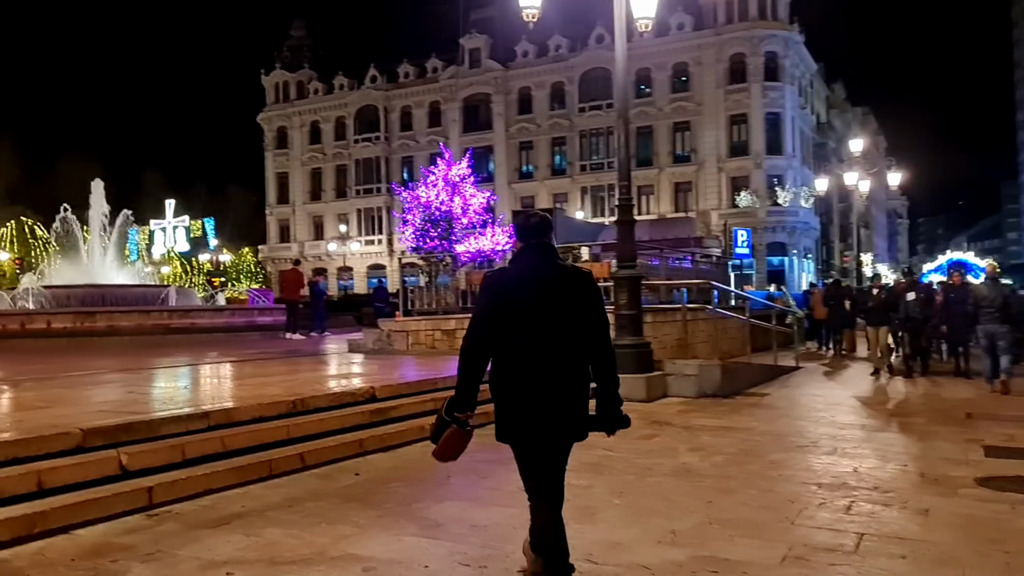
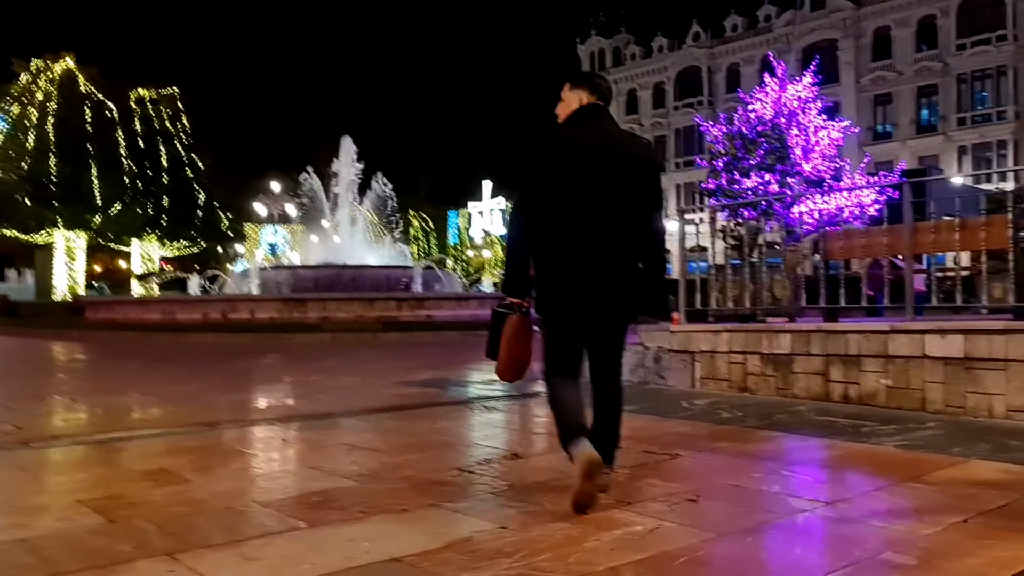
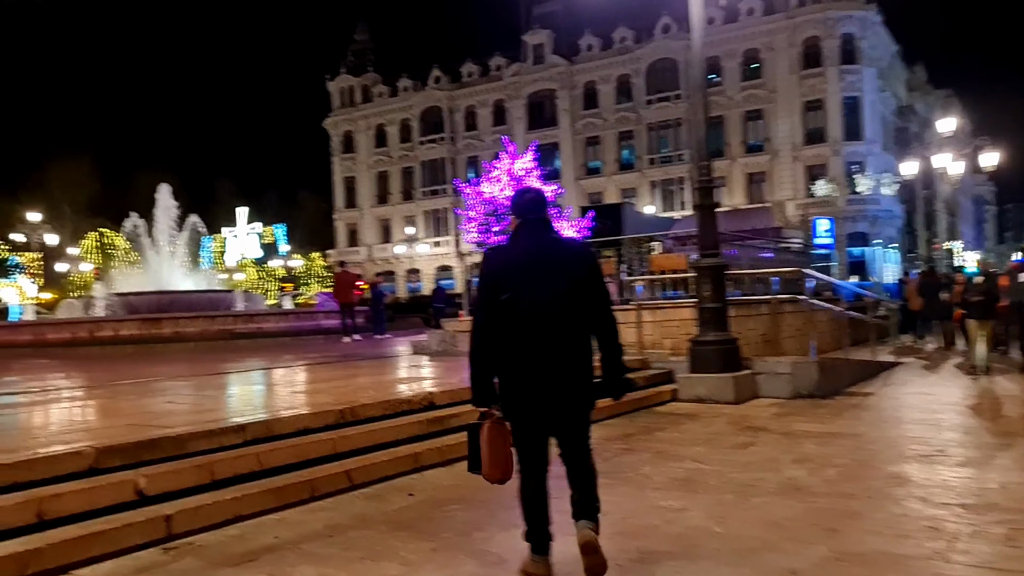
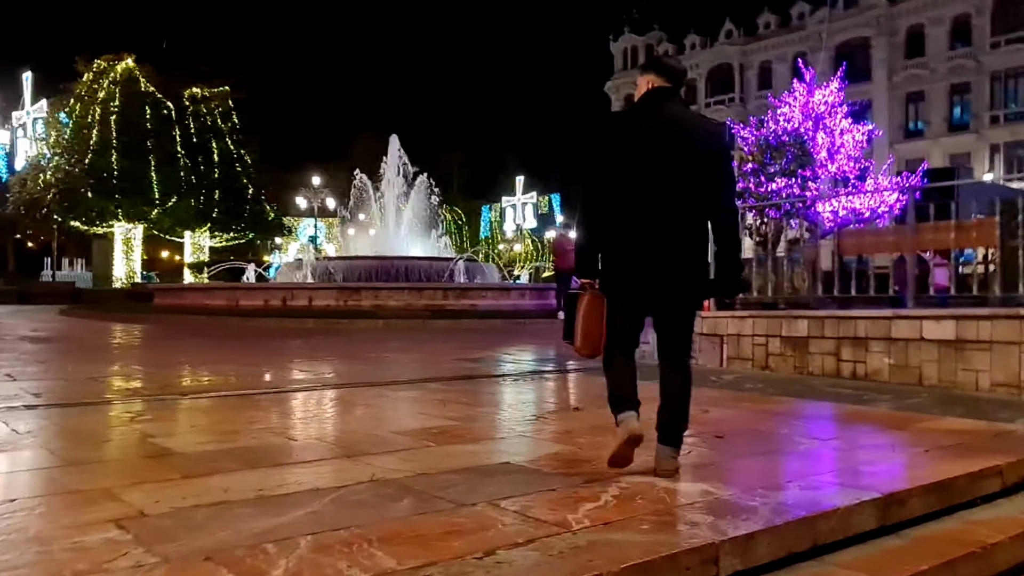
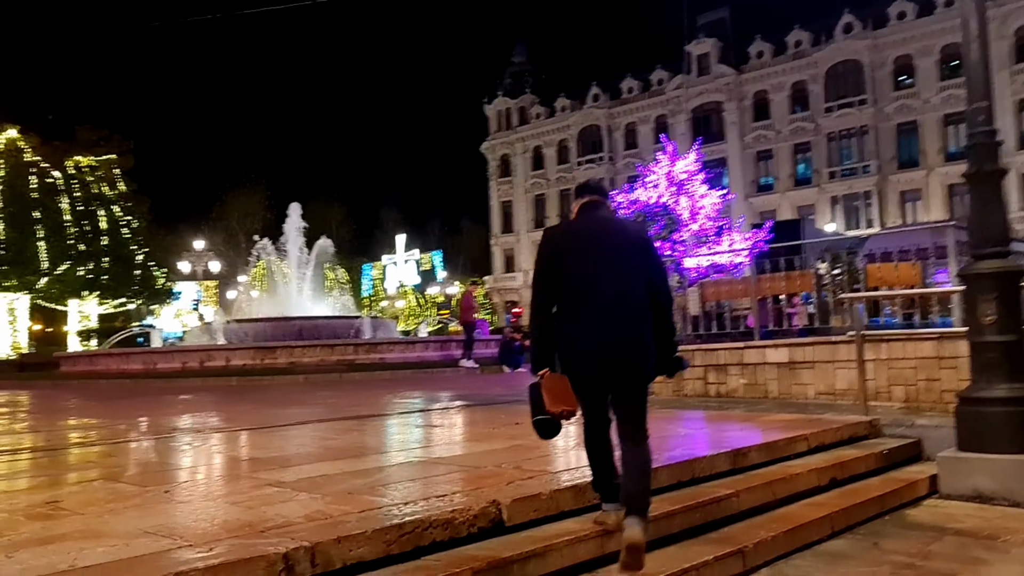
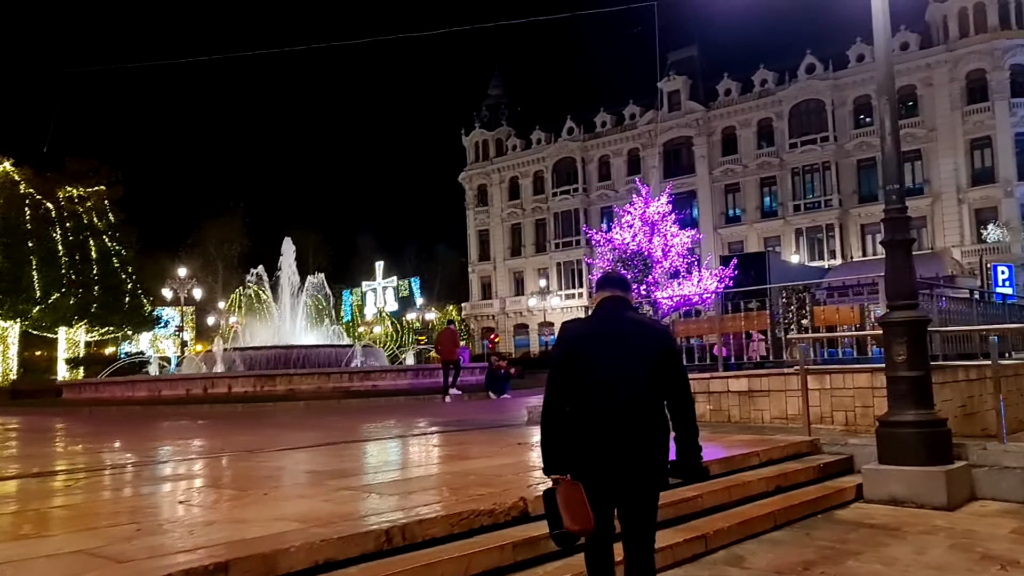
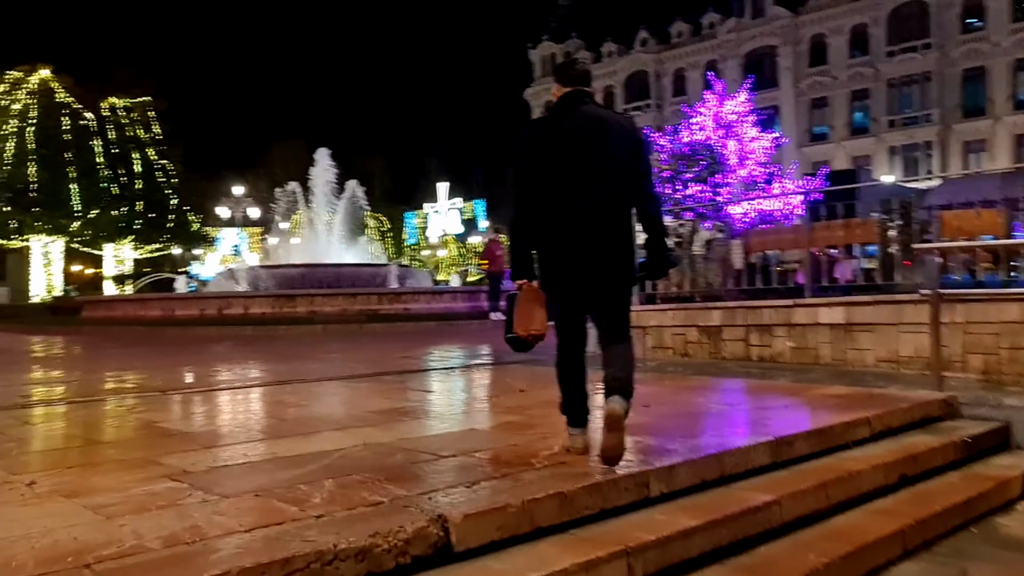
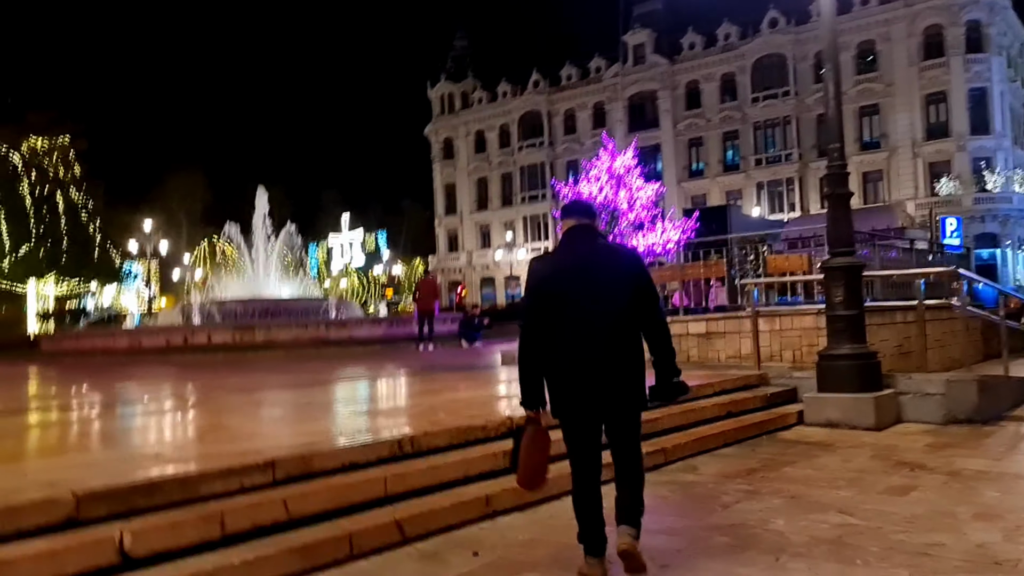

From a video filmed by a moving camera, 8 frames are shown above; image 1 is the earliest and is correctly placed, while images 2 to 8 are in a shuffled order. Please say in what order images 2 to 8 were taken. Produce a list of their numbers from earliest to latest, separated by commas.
3, 8, 6, 5, 7, 4, 2
